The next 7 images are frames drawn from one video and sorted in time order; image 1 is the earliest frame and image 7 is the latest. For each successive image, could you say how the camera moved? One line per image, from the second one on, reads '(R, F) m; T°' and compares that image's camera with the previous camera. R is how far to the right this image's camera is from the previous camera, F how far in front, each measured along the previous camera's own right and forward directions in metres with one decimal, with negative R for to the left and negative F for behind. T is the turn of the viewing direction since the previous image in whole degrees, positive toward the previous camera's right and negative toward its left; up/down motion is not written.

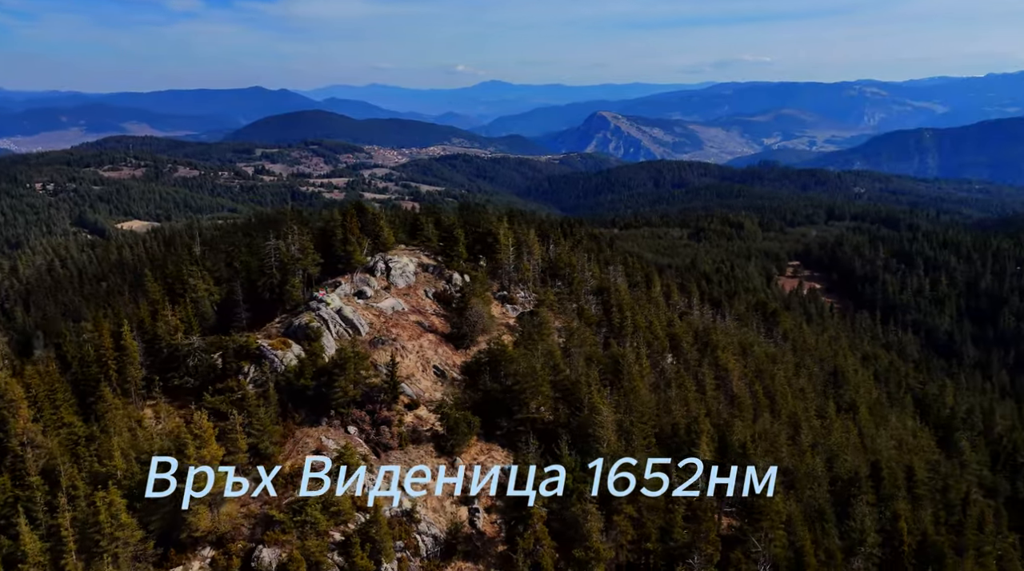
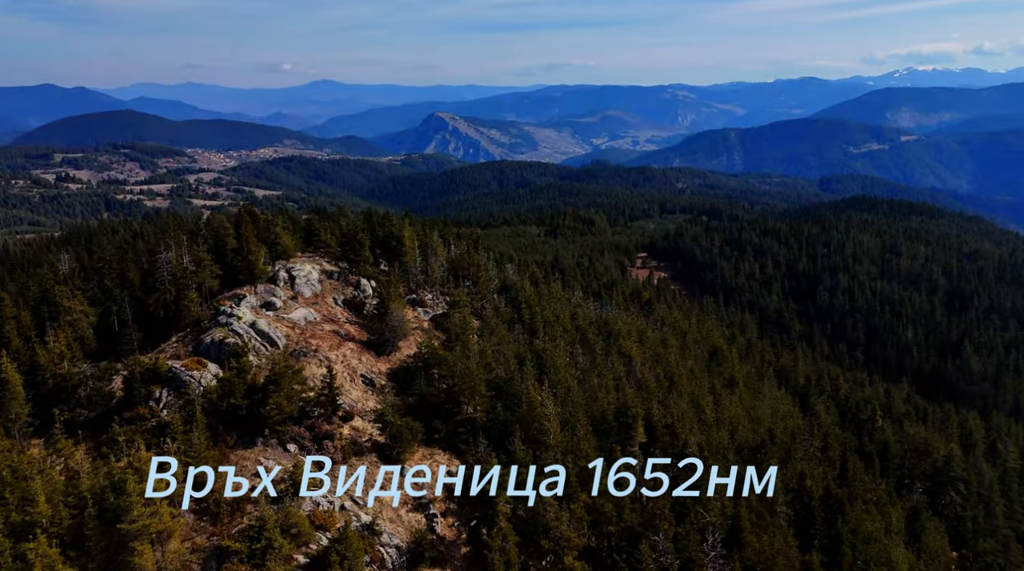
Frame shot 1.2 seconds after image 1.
(-12.8, +1.8) m; +12°
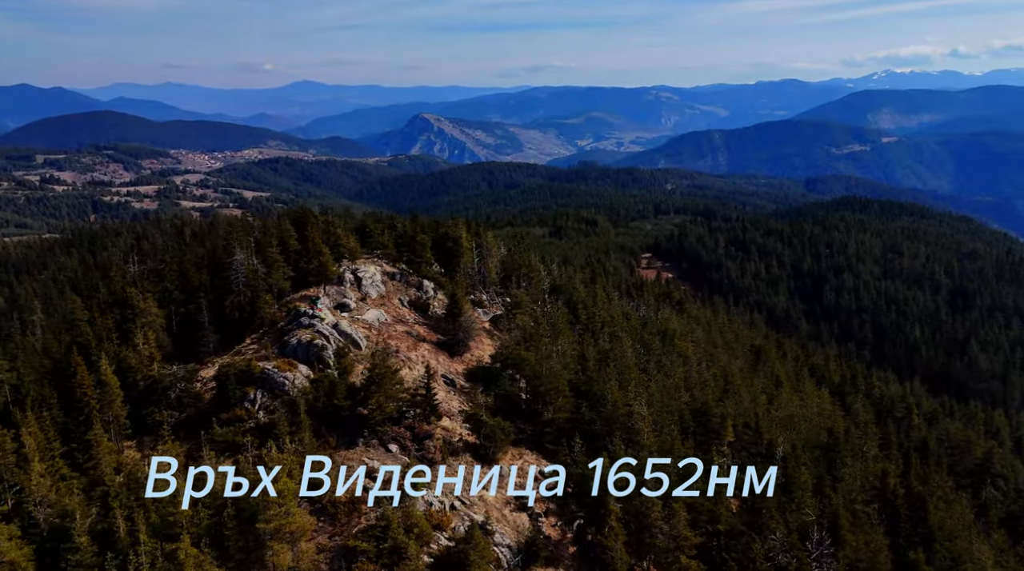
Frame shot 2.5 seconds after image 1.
(-14.1, -2.5) m; +3°
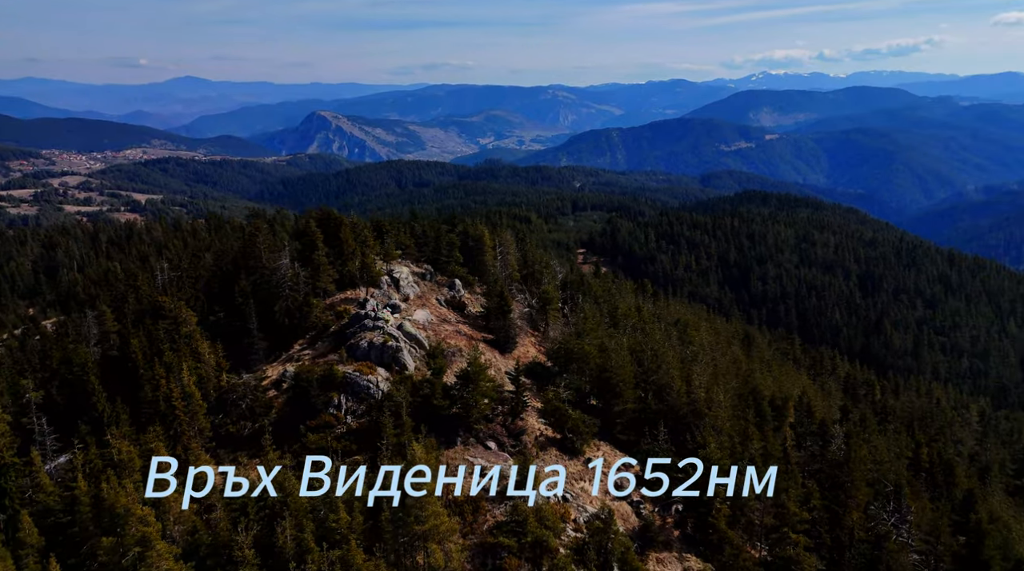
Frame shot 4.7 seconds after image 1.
(-24.4, -0.5) m; +10°
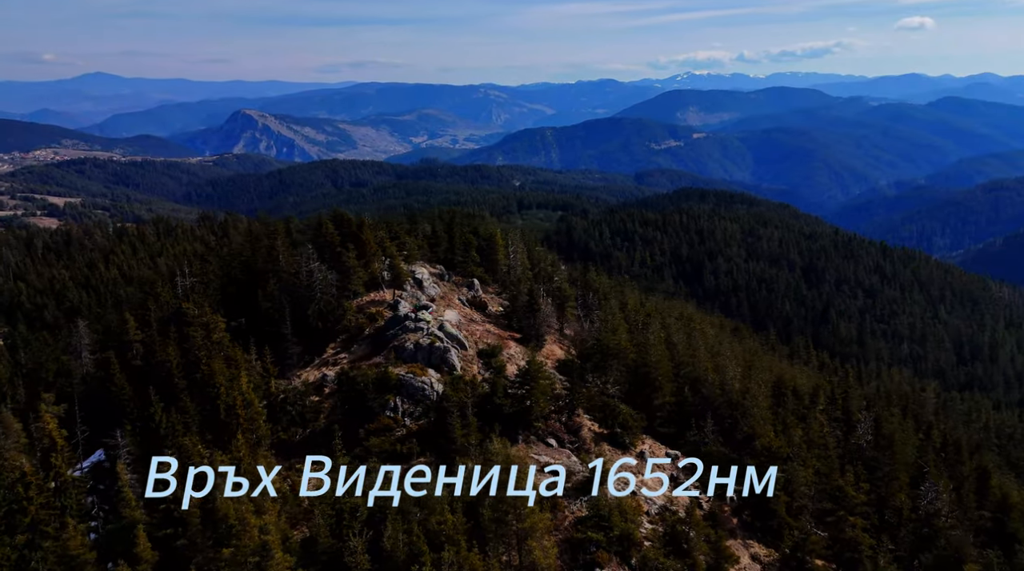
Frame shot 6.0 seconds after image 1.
(-16.0, +0.8) m; +7°
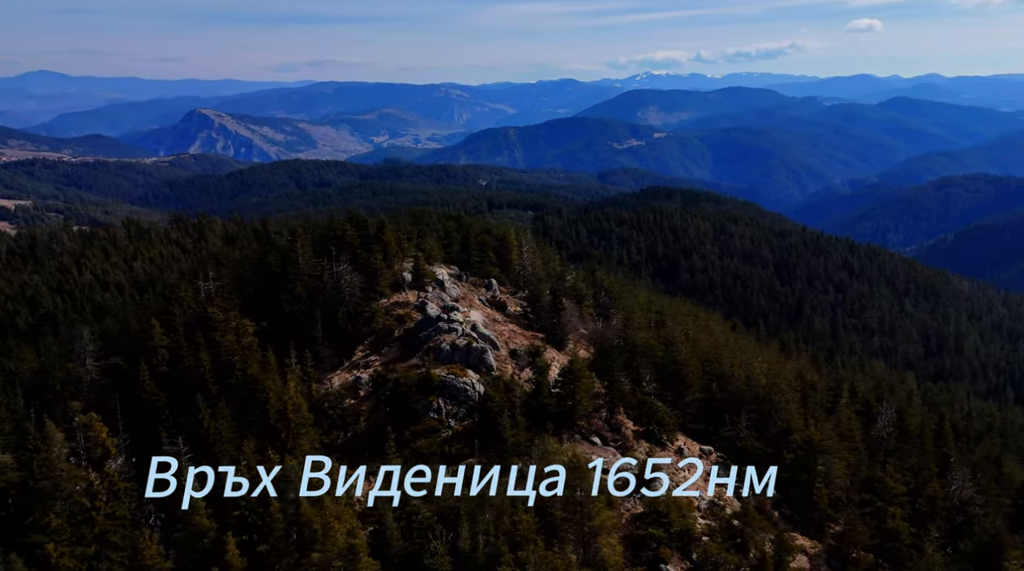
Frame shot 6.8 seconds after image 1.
(-10.3, +1.0) m; +4°
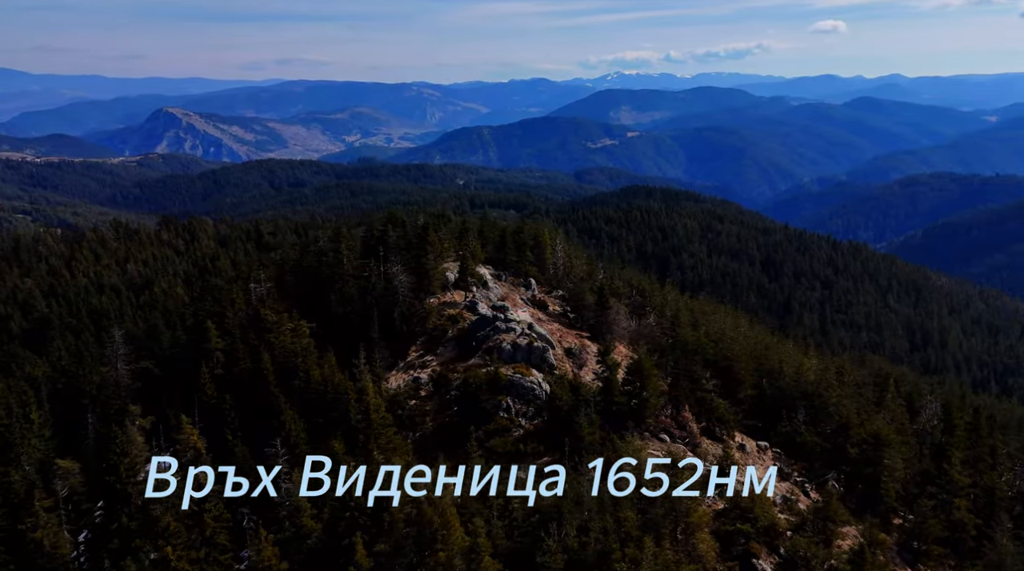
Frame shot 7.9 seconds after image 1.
(-11.9, +1.8) m; +4°
